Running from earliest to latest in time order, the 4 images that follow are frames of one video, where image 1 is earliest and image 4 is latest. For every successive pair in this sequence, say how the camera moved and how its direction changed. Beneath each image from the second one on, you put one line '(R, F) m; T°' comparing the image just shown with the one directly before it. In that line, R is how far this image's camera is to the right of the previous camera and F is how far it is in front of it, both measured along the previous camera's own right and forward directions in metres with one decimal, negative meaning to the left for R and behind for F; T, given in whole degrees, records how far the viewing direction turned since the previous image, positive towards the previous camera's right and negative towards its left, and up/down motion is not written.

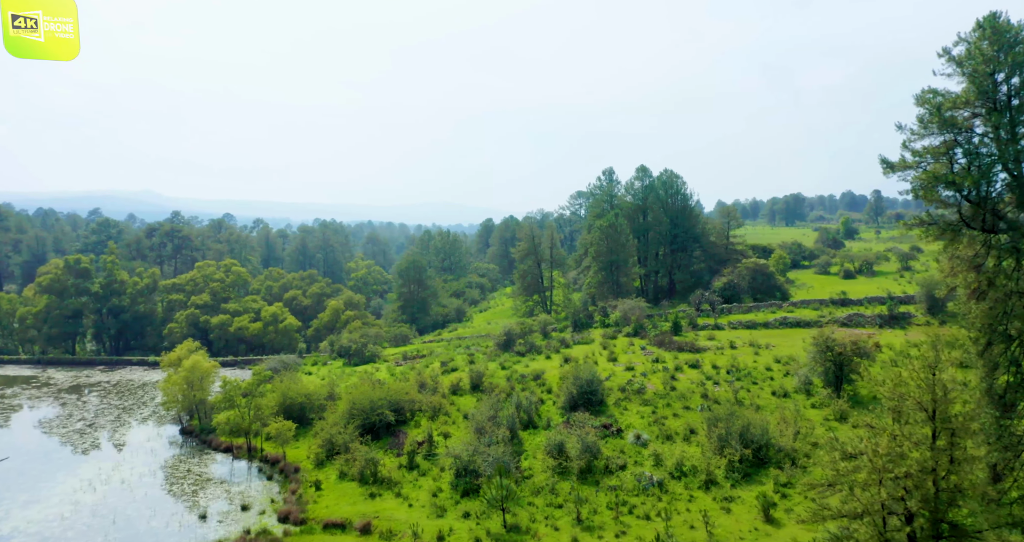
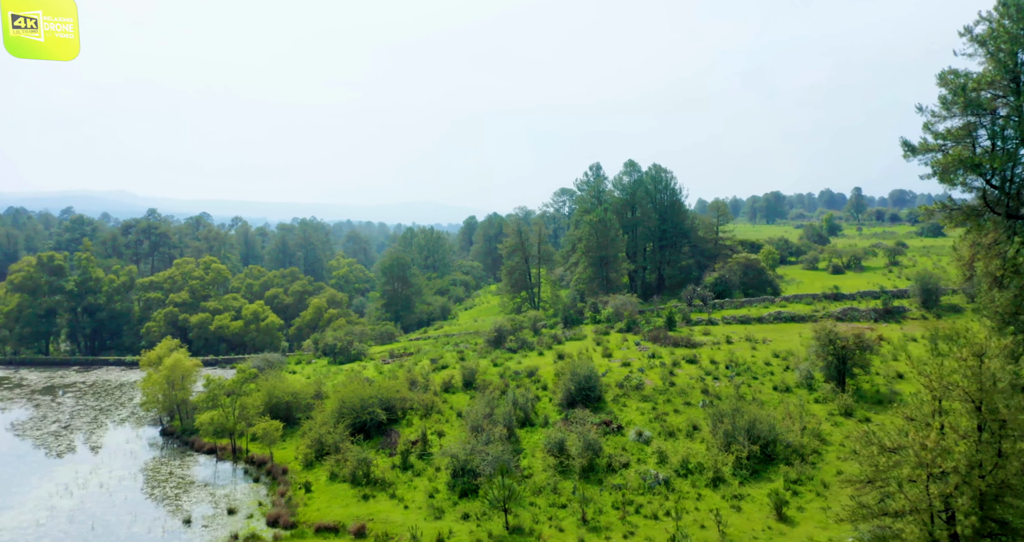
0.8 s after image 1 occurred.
(-0.6, +1.0) m; +1°
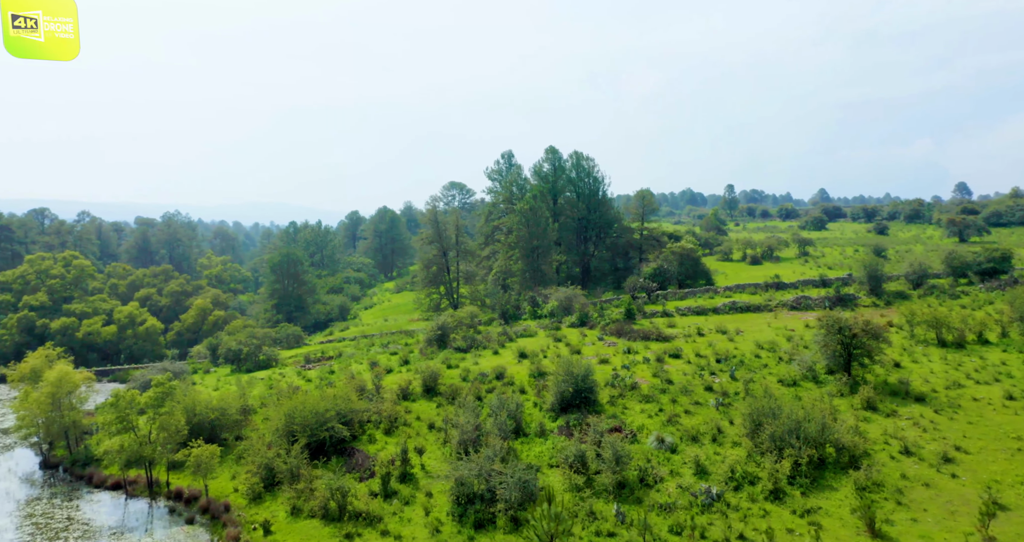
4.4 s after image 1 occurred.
(-4.2, +4.5) m; +10°
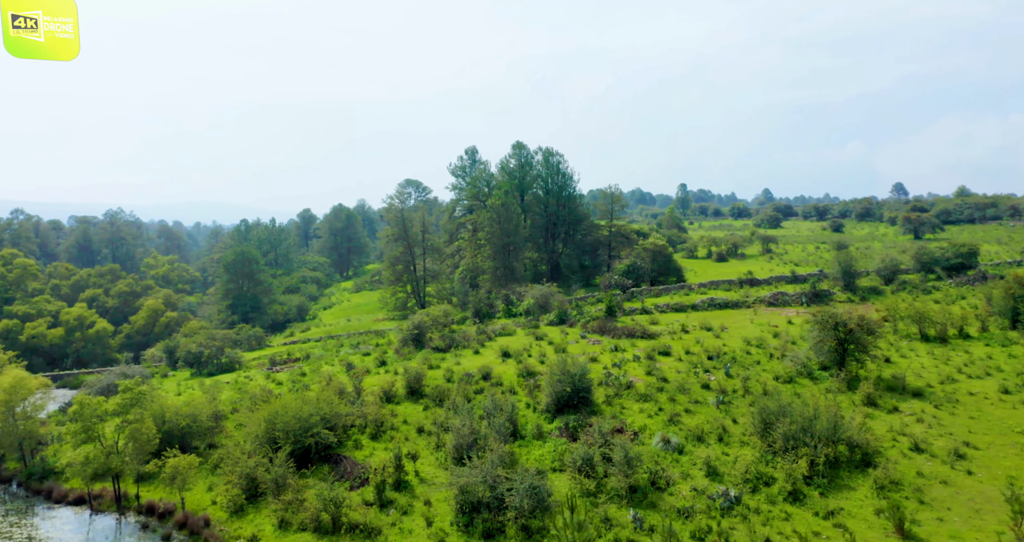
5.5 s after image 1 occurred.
(-1.6, +1.1) m; +4°
